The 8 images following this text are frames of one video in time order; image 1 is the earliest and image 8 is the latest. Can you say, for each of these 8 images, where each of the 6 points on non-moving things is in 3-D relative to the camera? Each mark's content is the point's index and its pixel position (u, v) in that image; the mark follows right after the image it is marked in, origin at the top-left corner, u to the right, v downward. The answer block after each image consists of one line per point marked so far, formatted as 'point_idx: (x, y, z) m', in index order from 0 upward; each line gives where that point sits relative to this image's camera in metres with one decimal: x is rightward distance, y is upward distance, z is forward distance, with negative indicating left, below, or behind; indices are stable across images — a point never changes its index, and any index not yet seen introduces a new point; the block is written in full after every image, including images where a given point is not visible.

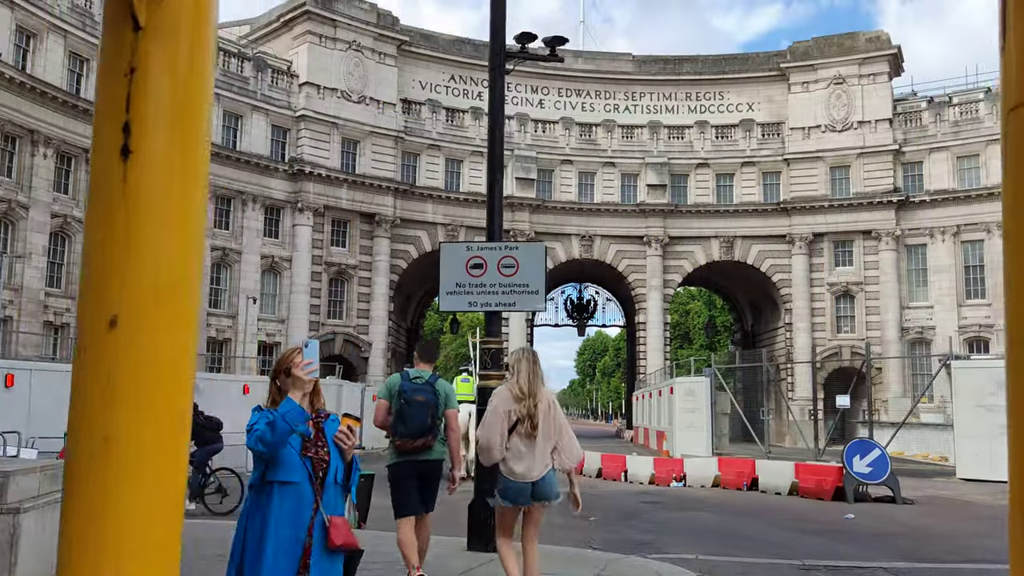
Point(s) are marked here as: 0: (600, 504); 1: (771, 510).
0: (+1.5, -3.6, +14.8) m
1: (+4.3, -3.7, +14.7) m
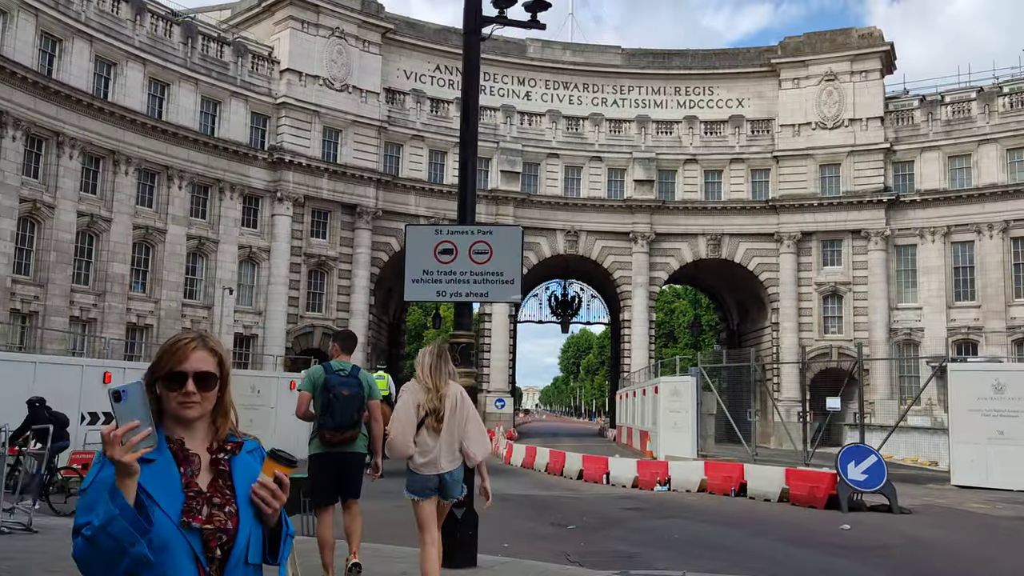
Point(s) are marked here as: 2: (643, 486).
0: (+1.1, -3.5, +13.9) m
1: (+3.9, -3.6, +13.8) m
2: (+2.8, -4.2, +18.7) m
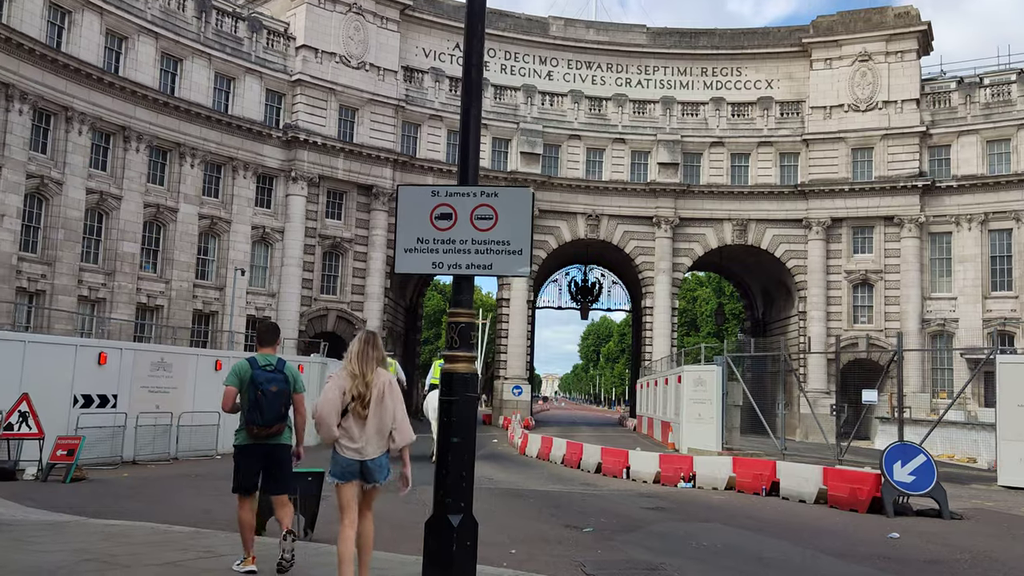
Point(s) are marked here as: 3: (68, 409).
0: (+1.2, -3.2, +12.7) m
1: (+4.1, -3.3, +12.6) m
2: (+3.1, -3.8, +17.5) m
3: (-9.2, -2.5, +18.5) m
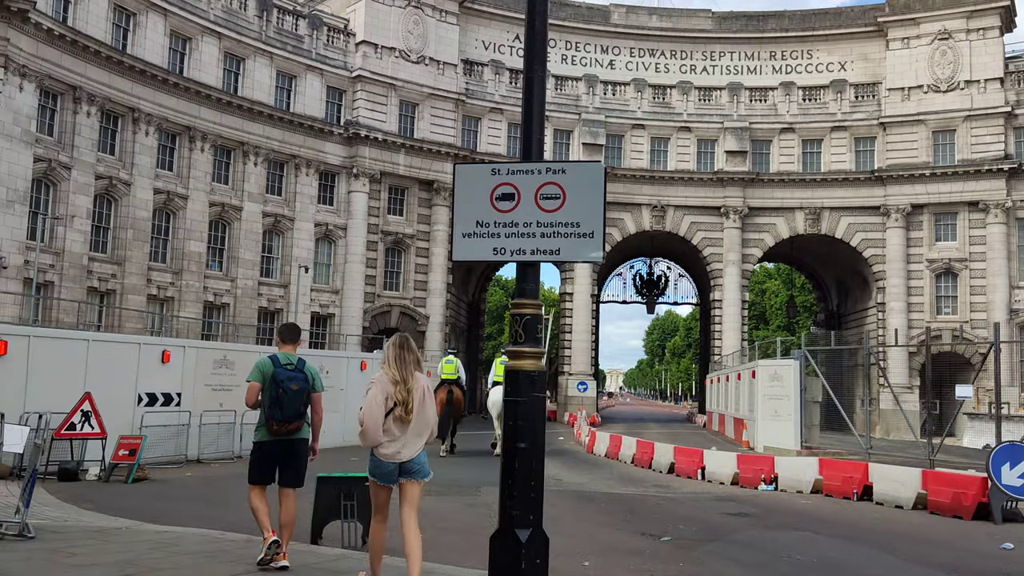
0: (+2.2, -3.0, +11.9) m
1: (+5.0, -3.2, +11.6) m
2: (+4.3, -3.6, +16.6) m
3: (-7.8, -2.5, +18.4) m
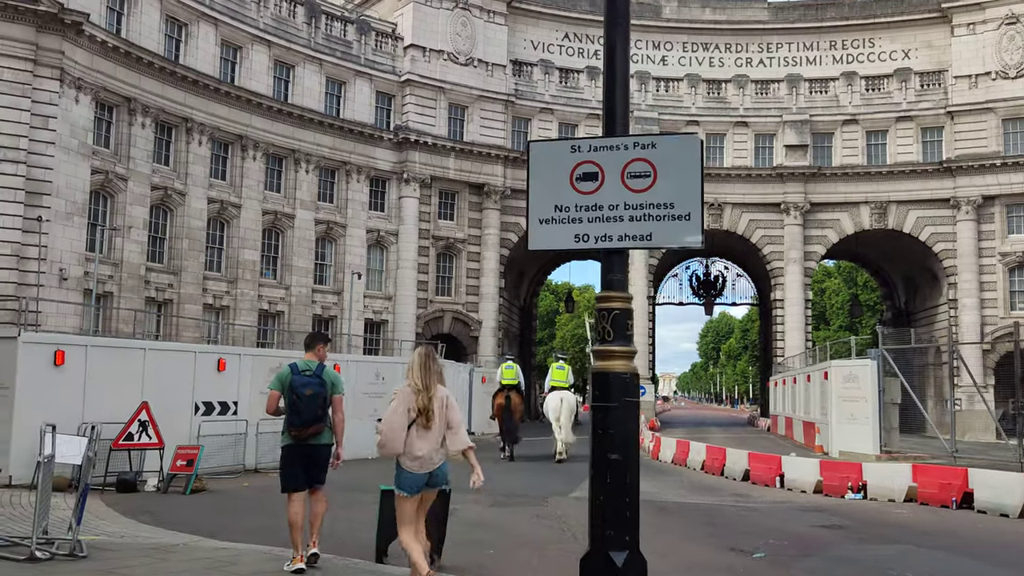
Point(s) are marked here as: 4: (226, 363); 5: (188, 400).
0: (+3.1, -3.0, +11.0) m
1: (+5.9, -3.0, +10.6) m
2: (+5.5, -3.5, +15.6) m
3: (-6.6, -2.6, +18.1) m
4: (-6.1, -1.6, +19.1) m
5: (-6.6, -2.3, +18.0) m
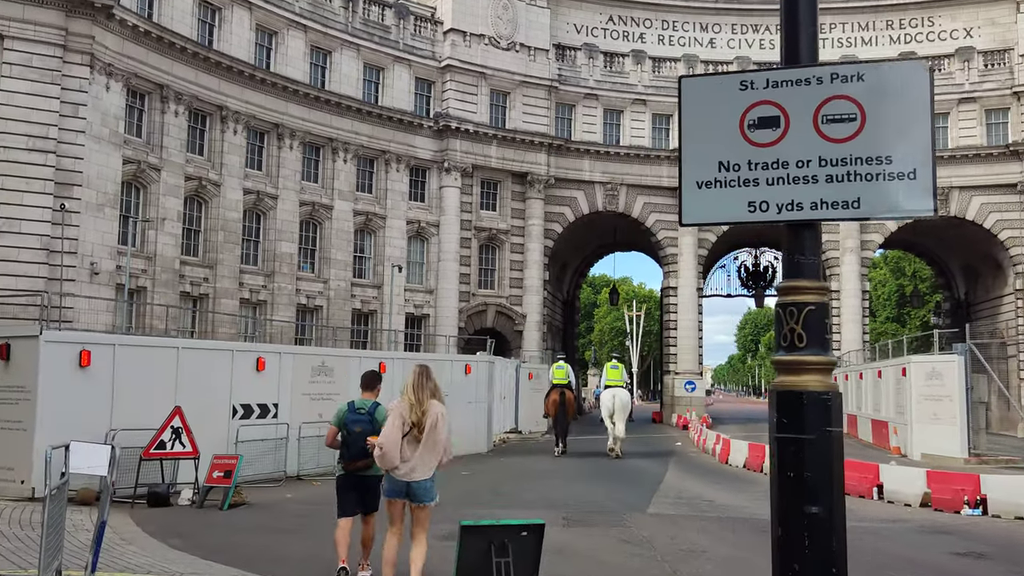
0: (+4.0, -2.8, +9.4) m
1: (+6.8, -2.9, +8.8) m
2: (+6.6, -3.4, +13.8) m
3: (-5.4, -2.5, +16.8) m
4: (-4.9, -1.5, +17.8) m
5: (-5.4, -2.2, +16.8) m
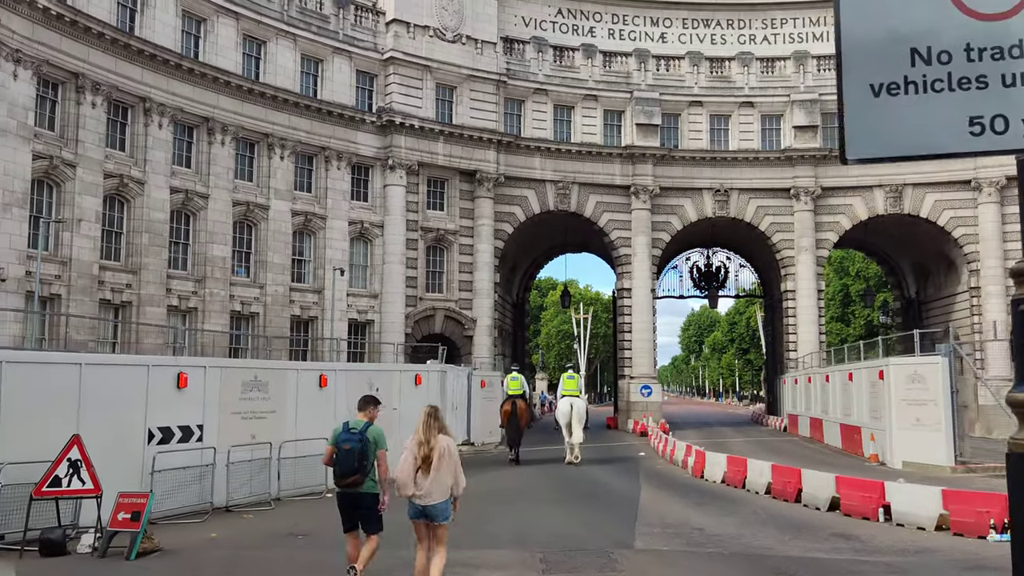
0: (+3.8, -2.8, +7.7) m
1: (+6.6, -2.8, +7.3) m
2: (+6.1, -3.3, +12.3) m
3: (-6.0, -2.6, +14.5) m
4: (-5.7, -1.6, +15.5) m
5: (-6.1, -2.3, +14.5) m
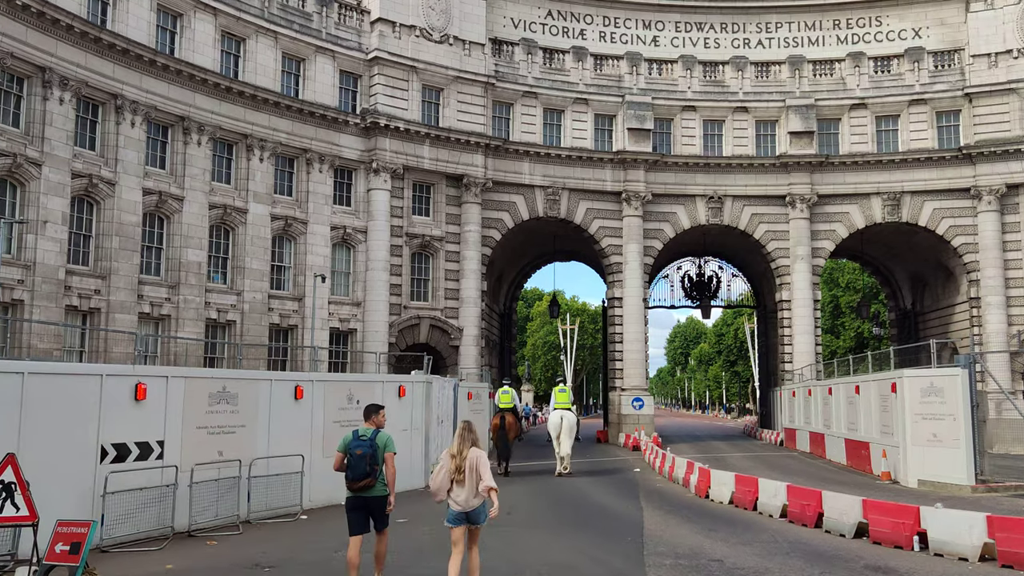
0: (+3.8, -2.8, +6.4) m
1: (+6.6, -2.8, +6.1) m
2: (+6.0, -3.3, +11.1) m
3: (-6.1, -2.6, +13.1) m
4: (-5.8, -1.6, +14.1) m
5: (-6.2, -2.3, +13.0) m
